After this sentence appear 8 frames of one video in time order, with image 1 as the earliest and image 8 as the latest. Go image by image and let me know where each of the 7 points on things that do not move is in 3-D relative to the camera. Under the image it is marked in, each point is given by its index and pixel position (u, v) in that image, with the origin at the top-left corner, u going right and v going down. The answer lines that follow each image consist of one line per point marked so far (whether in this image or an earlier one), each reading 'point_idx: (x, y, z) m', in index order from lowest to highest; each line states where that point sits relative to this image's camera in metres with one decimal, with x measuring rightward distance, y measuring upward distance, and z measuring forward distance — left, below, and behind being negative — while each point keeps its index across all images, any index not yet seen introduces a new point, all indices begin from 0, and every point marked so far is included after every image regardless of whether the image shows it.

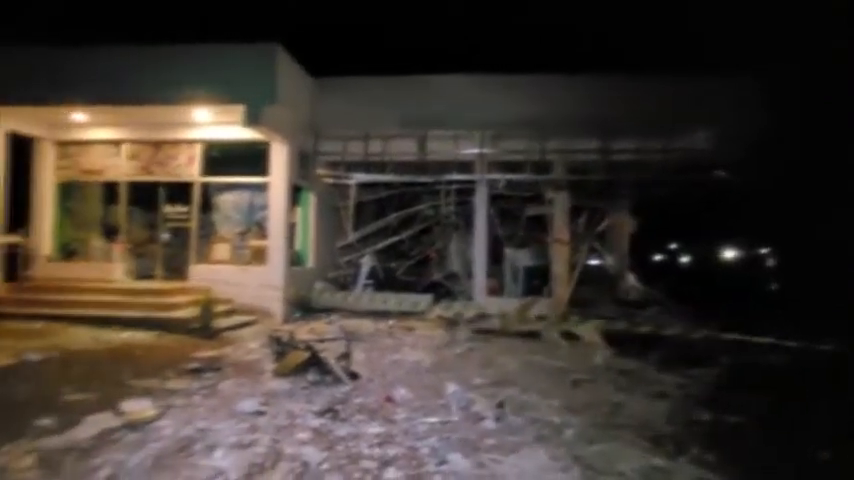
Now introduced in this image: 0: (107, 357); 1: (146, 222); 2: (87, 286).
0: (-5.4, -1.9, +8.5) m
1: (-7.6, +0.5, +13.8) m
2: (-8.0, -1.2, +11.9) m
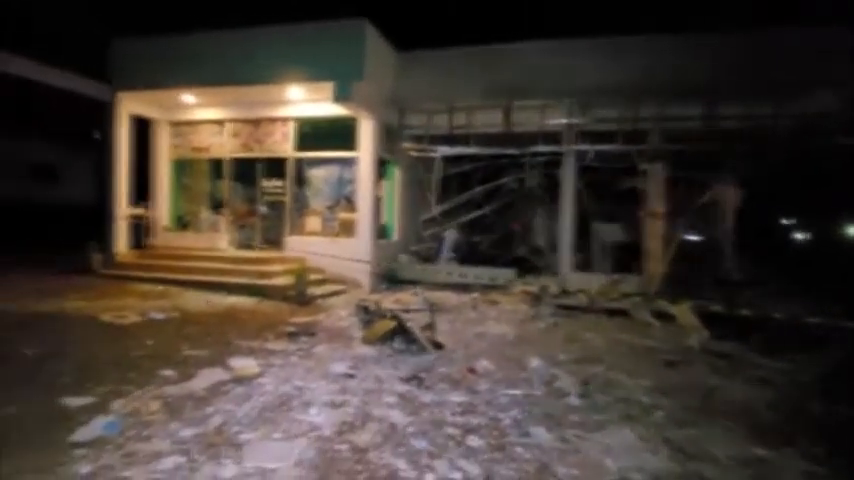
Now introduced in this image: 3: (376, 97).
0: (-3.9, -1.4, +9.3) m
1: (-5.3, +1.3, +14.8) m
2: (-5.9, -0.5, +13.1) m
3: (-1.2, +3.7, +13.0) m
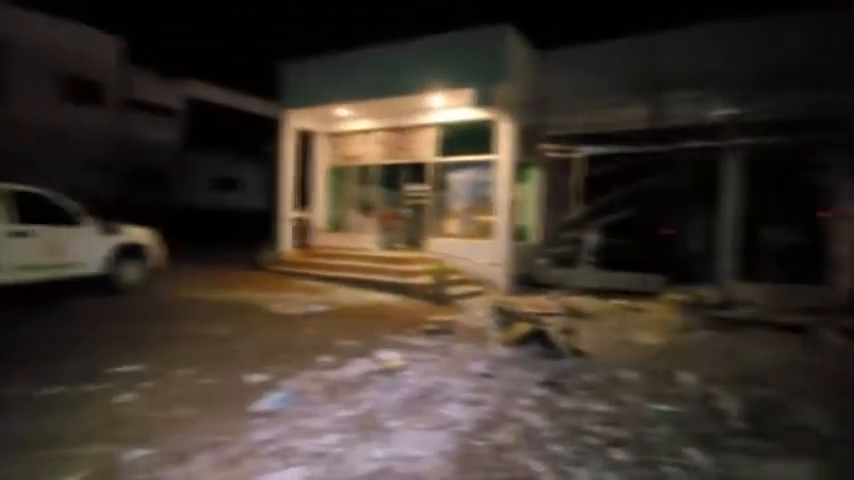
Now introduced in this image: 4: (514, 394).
0: (-1.3, -1.5, +10.1) m
1: (-1.1, +1.2, +15.8) m
2: (-2.2, -0.5, +14.3) m
3: (+2.3, +3.6, +13.0) m
4: (+1.1, -1.9, +6.2) m
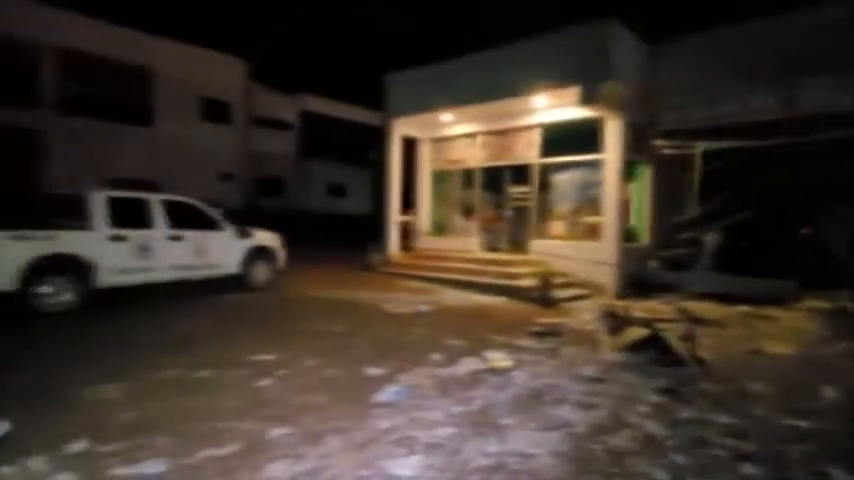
0: (+0.9, -1.5, +10.3) m
1: (+2.1, +1.2, +15.9) m
2: (+0.7, -0.5, +14.6) m
3: (+4.9, +3.6, +12.5) m
4: (+2.4, -1.9, +6.0) m
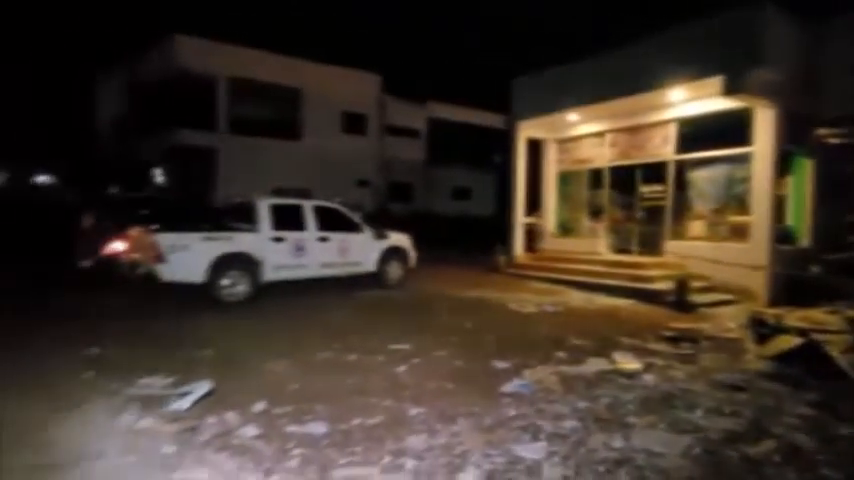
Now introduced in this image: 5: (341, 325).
0: (+3.4, -1.5, +10.2) m
1: (+6.0, +1.1, +15.3) m
2: (+4.3, -0.6, +14.4) m
3: (+7.9, +3.6, +11.3) m
4: (+3.9, -1.9, +5.6) m
5: (-1.5, -1.5, +8.7) m
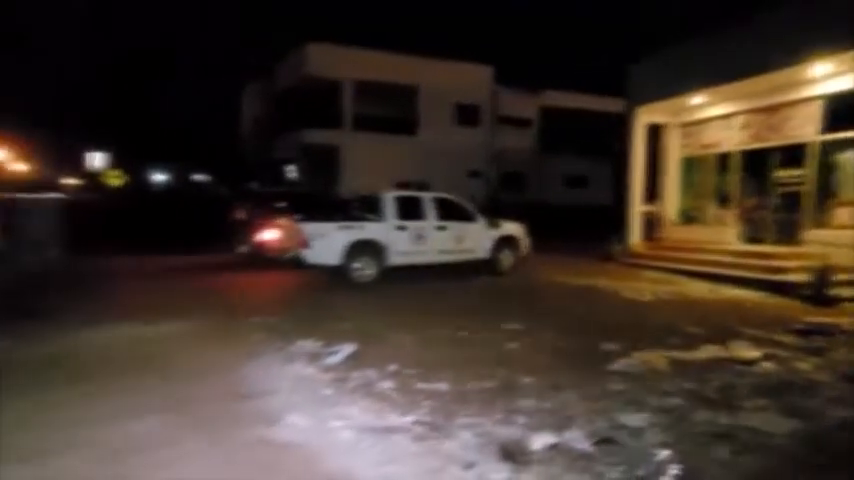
0: (+5.7, -1.3, +9.9) m
1: (+9.3, +1.4, +14.2) m
2: (+7.5, -0.3, +13.8) m
3: (+10.2, +3.8, +9.9) m
4: (+5.1, -1.8, +5.4) m
5: (+0.6, -1.3, +9.5) m
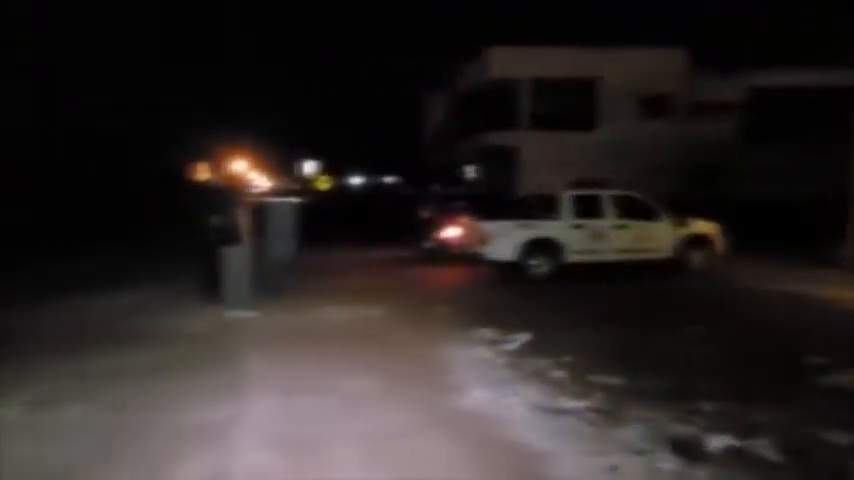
0: (+8.8, -1.3, +7.9) m
1: (+13.6, +1.4, +10.8) m
2: (+11.8, -0.3, +11.0) m
3: (+13.1, +3.7, +6.4) m
4: (+6.7, -1.8, +3.8) m
5: (+3.9, -1.2, +9.3) m
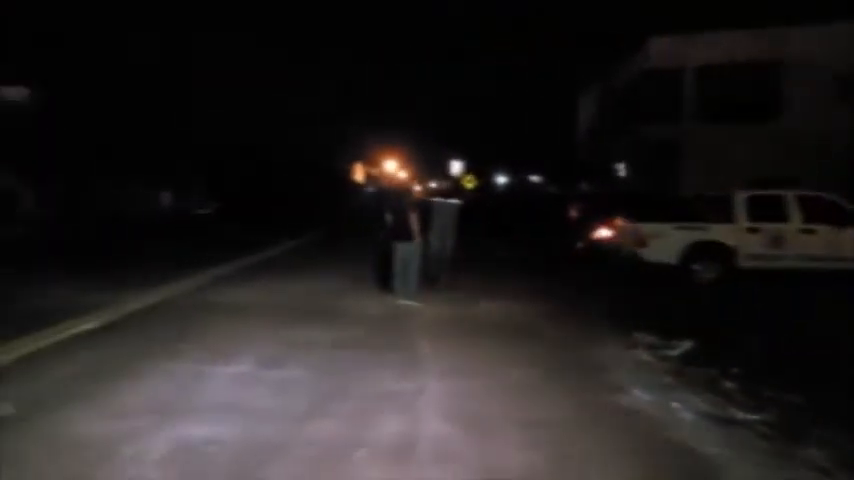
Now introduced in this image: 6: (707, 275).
0: (+10.8, -1.6, +5.6) m
1: (+16.4, +1.0, +7.0) m
2: (+14.6, -0.7, +7.7) m
3: (+14.7, +3.3, +2.9) m
4: (+7.7, -2.0, +2.2) m
5: (+6.5, -1.3, +8.2) m
6: (+6.0, -0.8, +10.9) m
